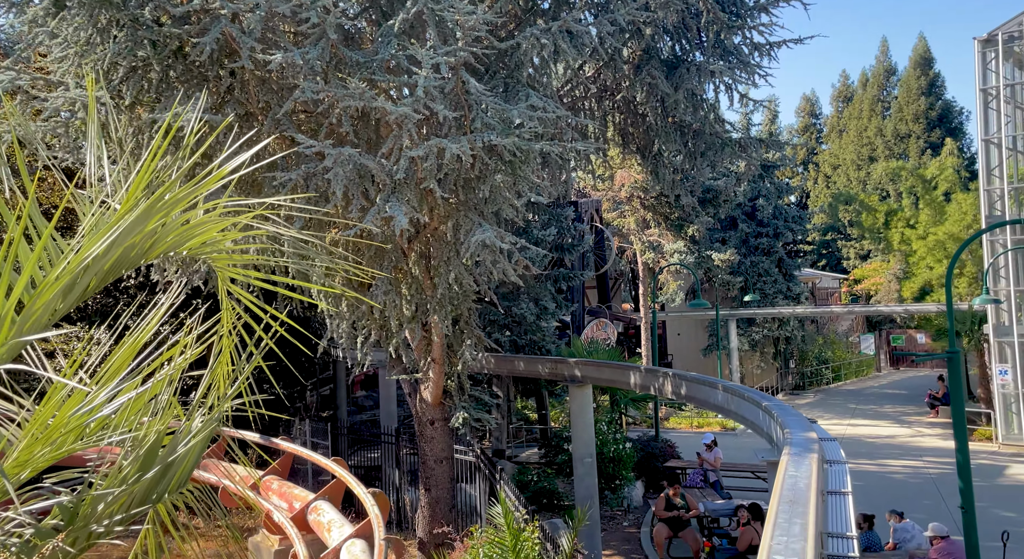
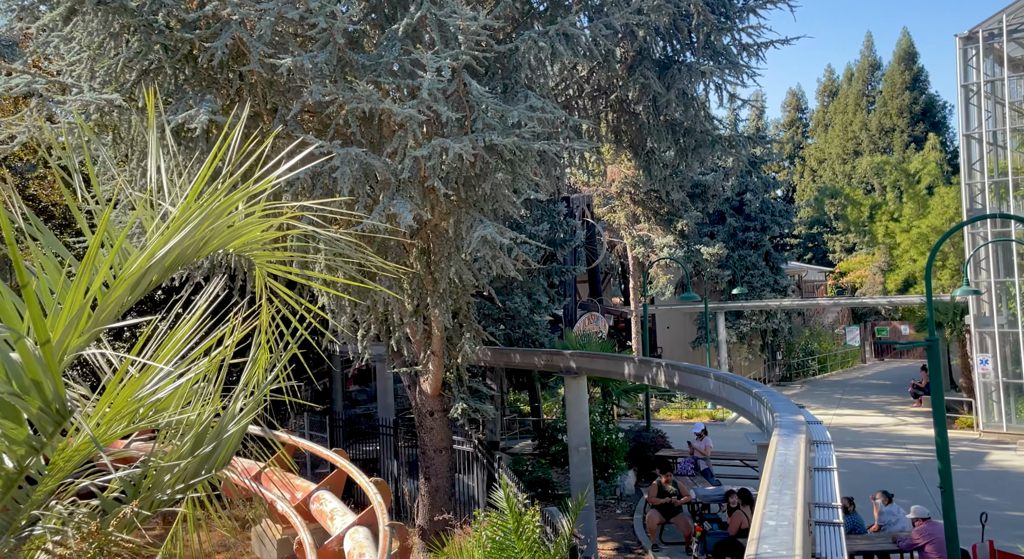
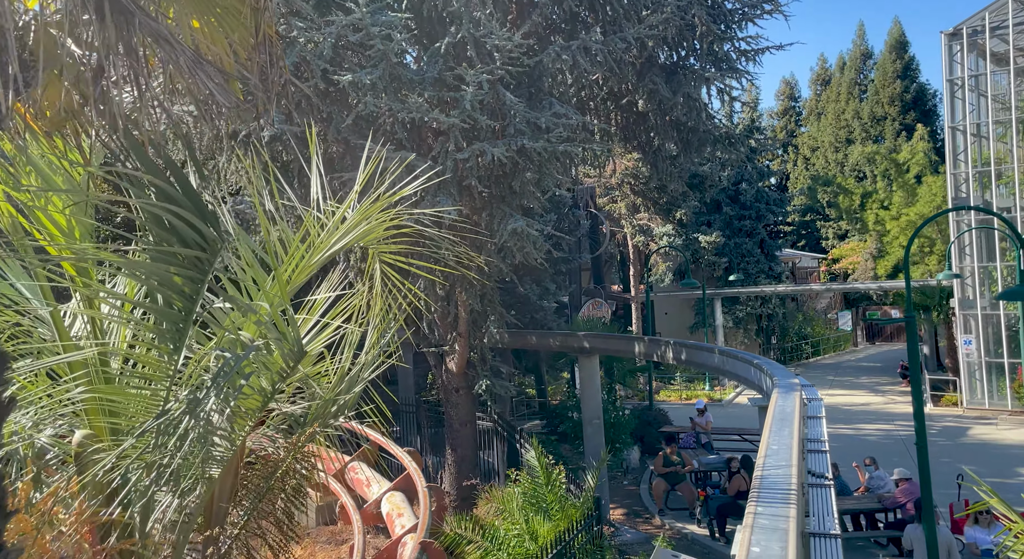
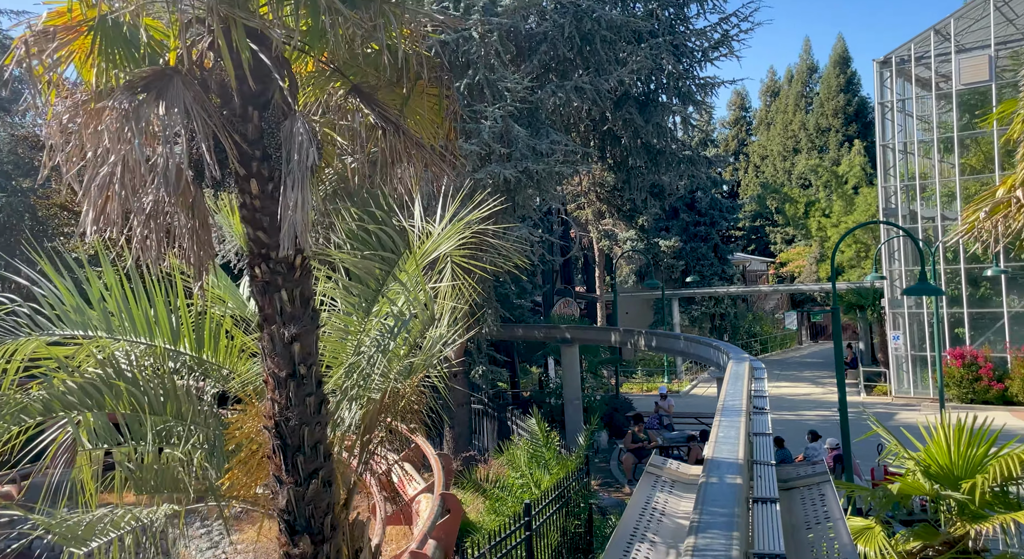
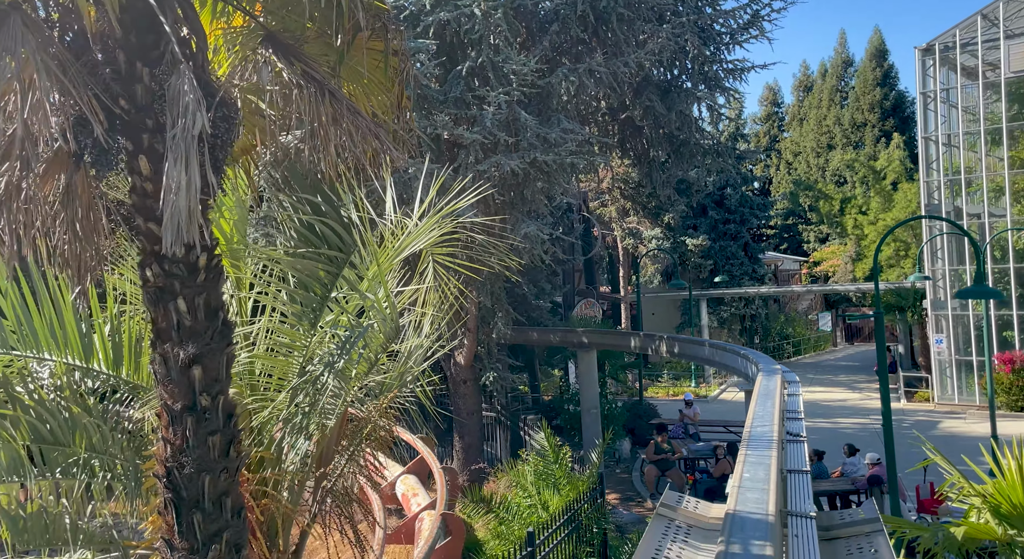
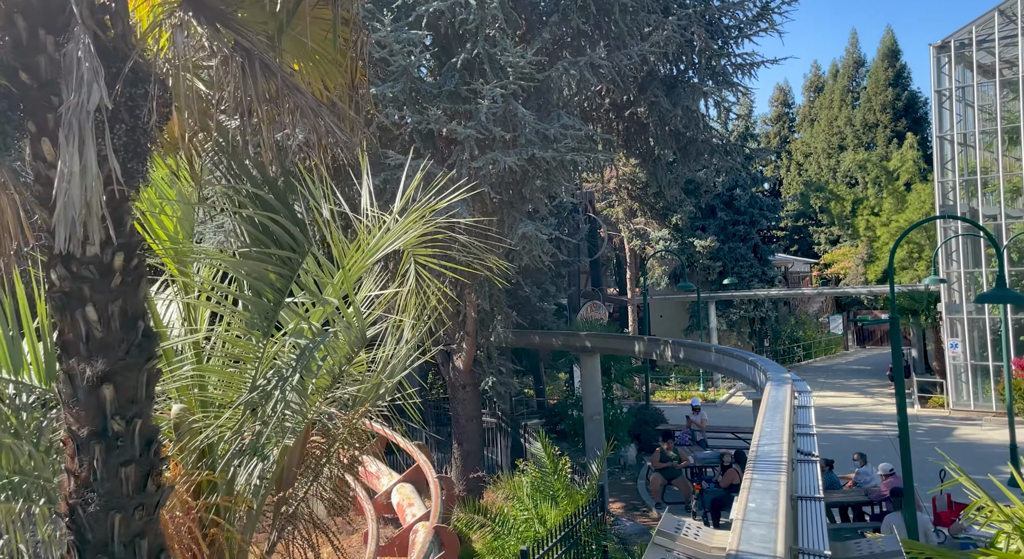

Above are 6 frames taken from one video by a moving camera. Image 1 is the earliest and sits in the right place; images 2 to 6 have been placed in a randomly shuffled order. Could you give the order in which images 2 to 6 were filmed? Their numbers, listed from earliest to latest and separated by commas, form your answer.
2, 3, 6, 5, 4
